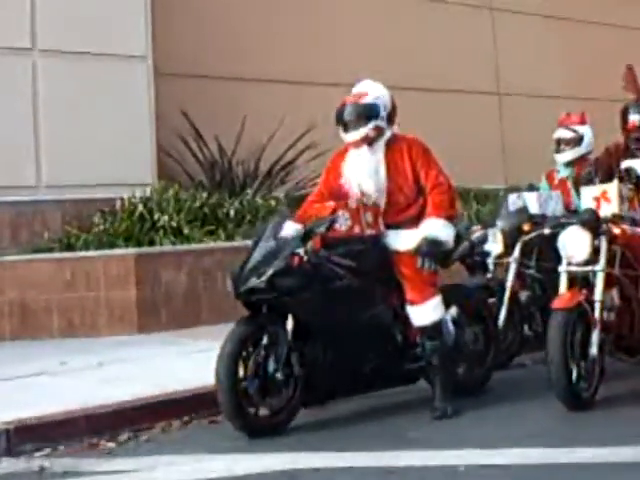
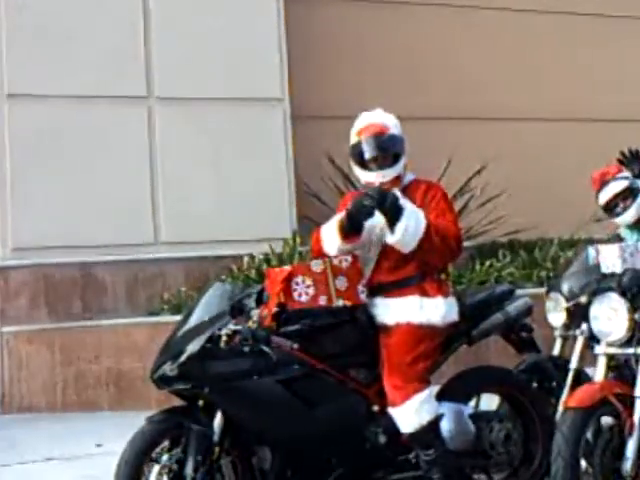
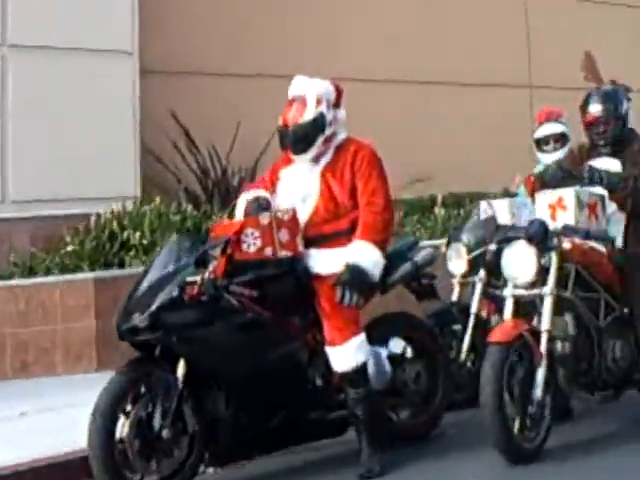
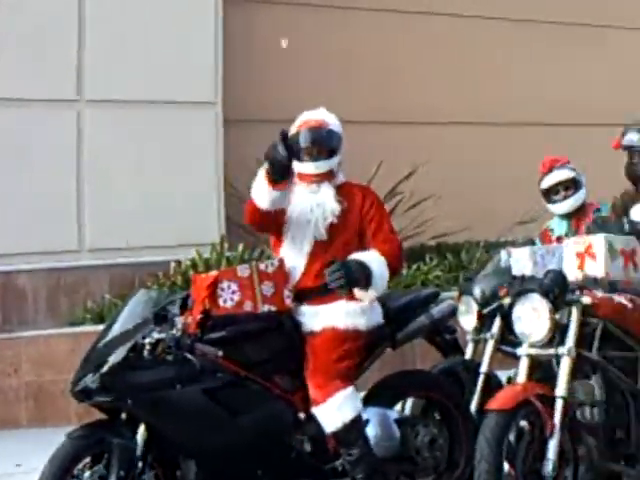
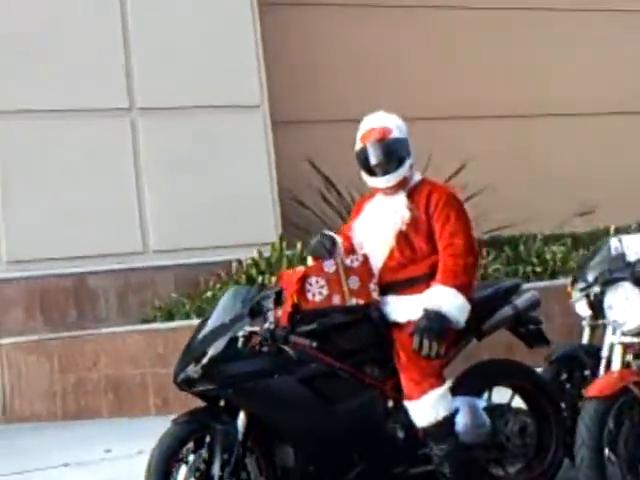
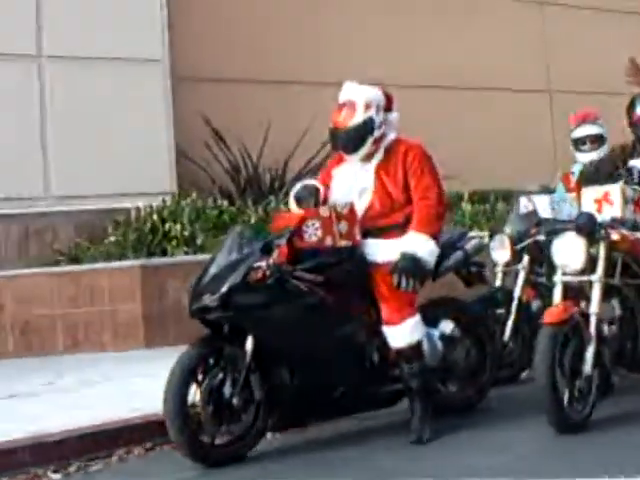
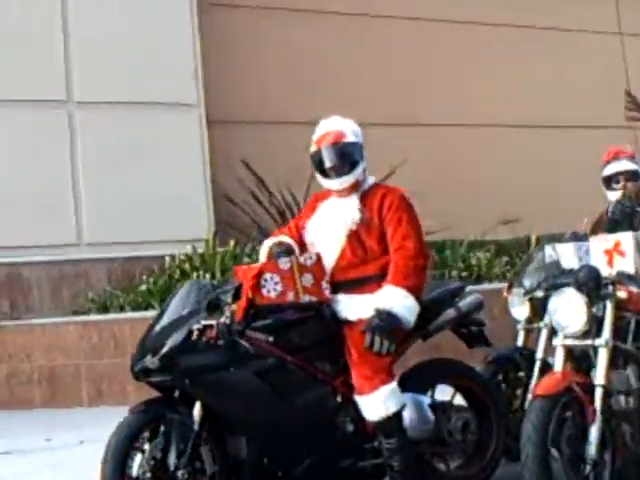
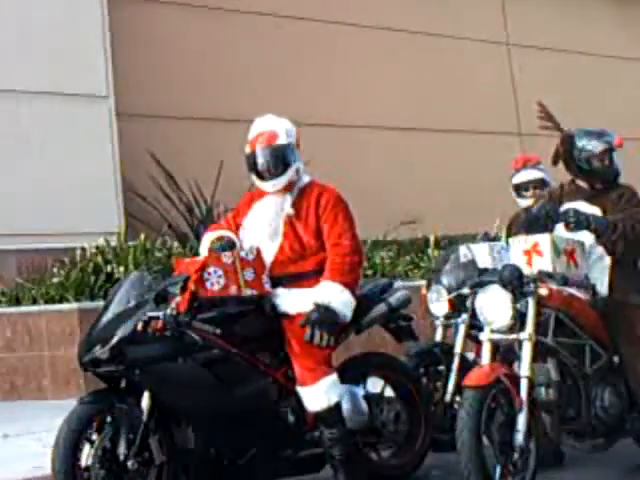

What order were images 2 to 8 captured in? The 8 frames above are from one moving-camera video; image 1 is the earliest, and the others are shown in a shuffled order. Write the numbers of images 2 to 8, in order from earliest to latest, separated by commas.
6, 3, 8, 7, 5, 2, 4
